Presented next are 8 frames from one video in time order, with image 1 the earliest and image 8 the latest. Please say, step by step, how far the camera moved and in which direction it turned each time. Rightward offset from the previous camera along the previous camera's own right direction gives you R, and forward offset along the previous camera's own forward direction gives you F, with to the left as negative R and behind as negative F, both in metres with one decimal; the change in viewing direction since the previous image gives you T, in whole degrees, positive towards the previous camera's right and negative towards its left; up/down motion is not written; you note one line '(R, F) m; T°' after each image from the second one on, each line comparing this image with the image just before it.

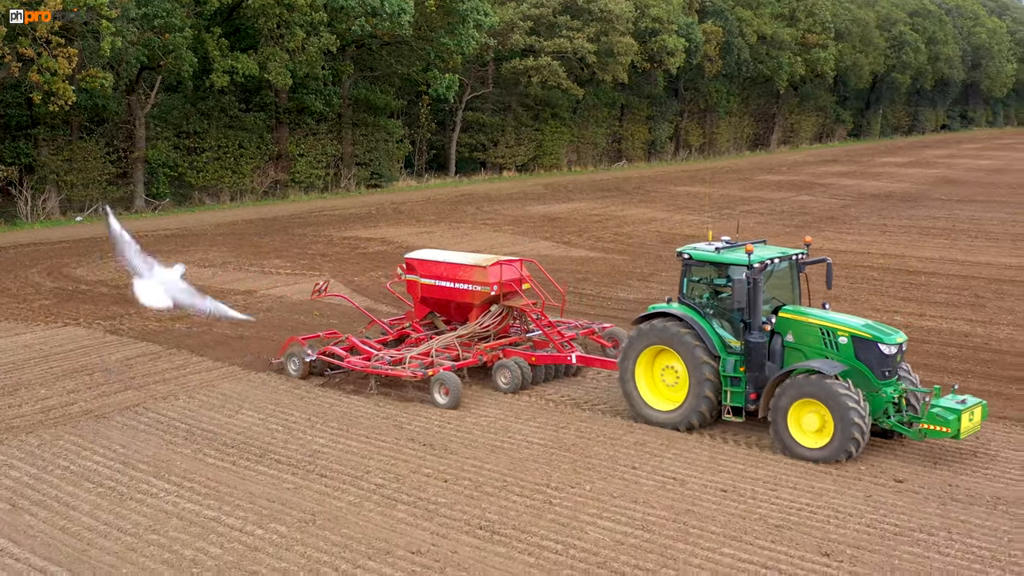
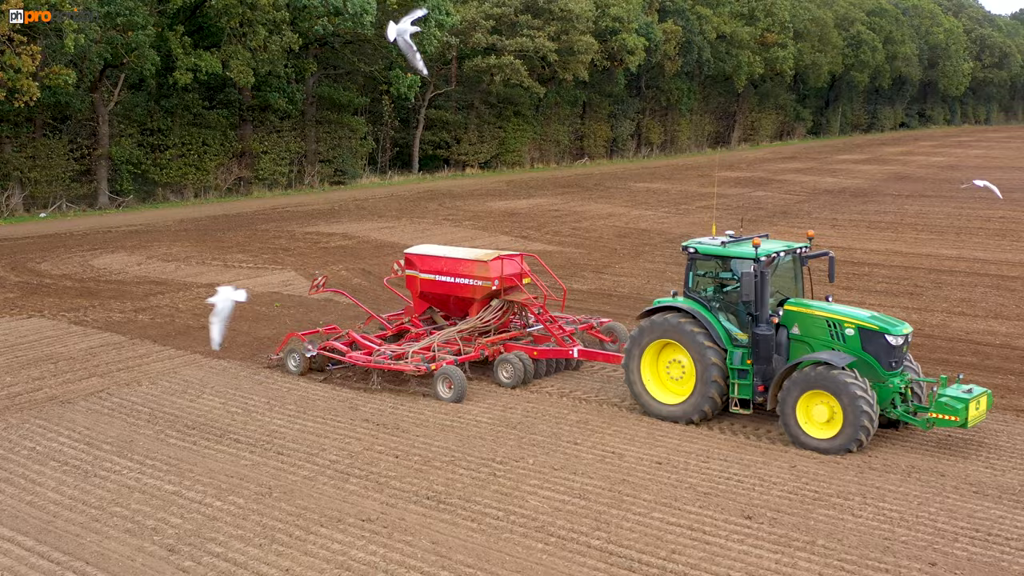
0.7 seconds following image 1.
(+0.2, -0.4) m; +2°
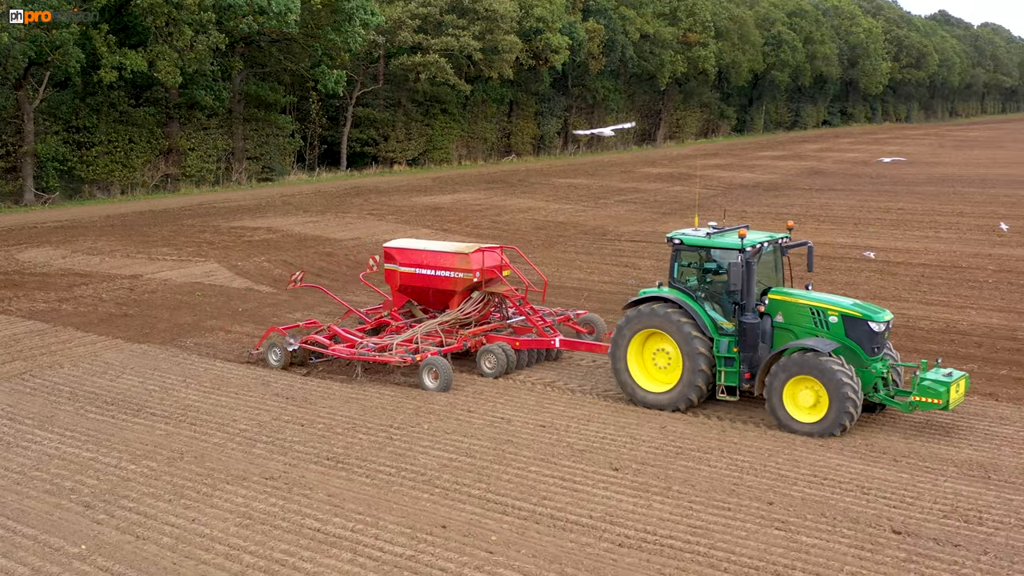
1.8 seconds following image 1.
(+0.3, -0.7) m; +3°
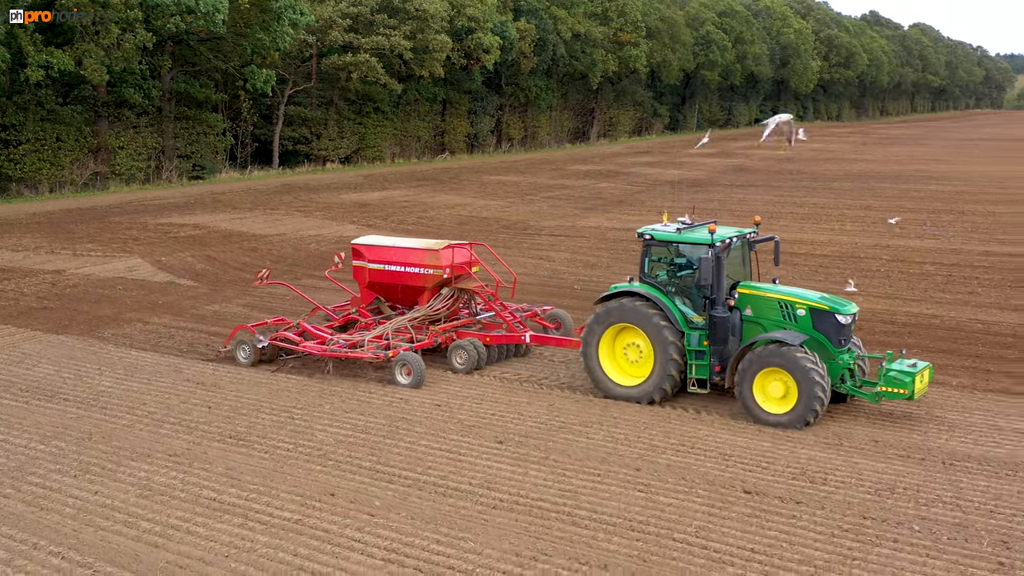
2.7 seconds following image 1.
(+0.4, -0.6) m; +3°
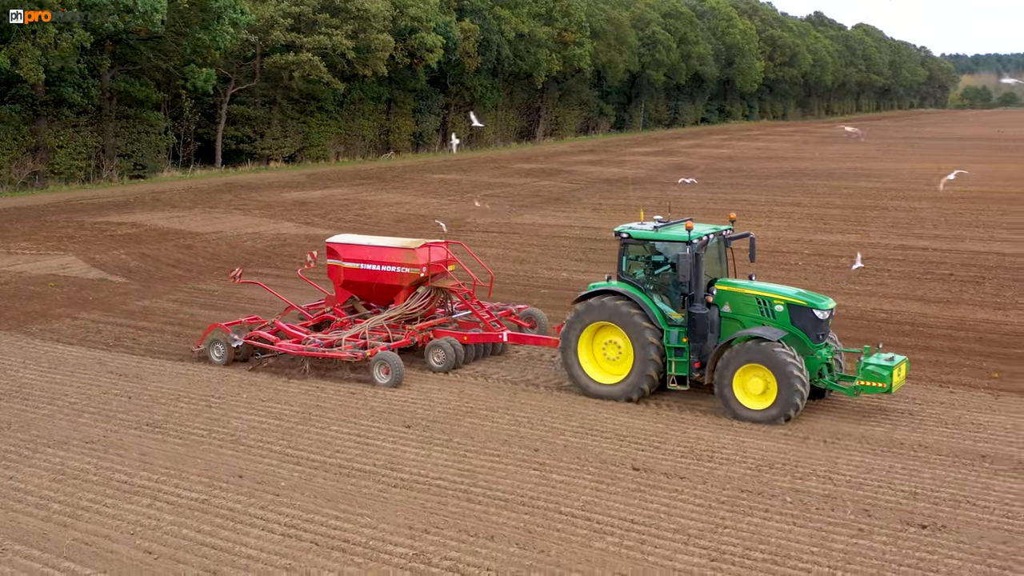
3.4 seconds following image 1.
(+0.4, -0.4) m; +2°
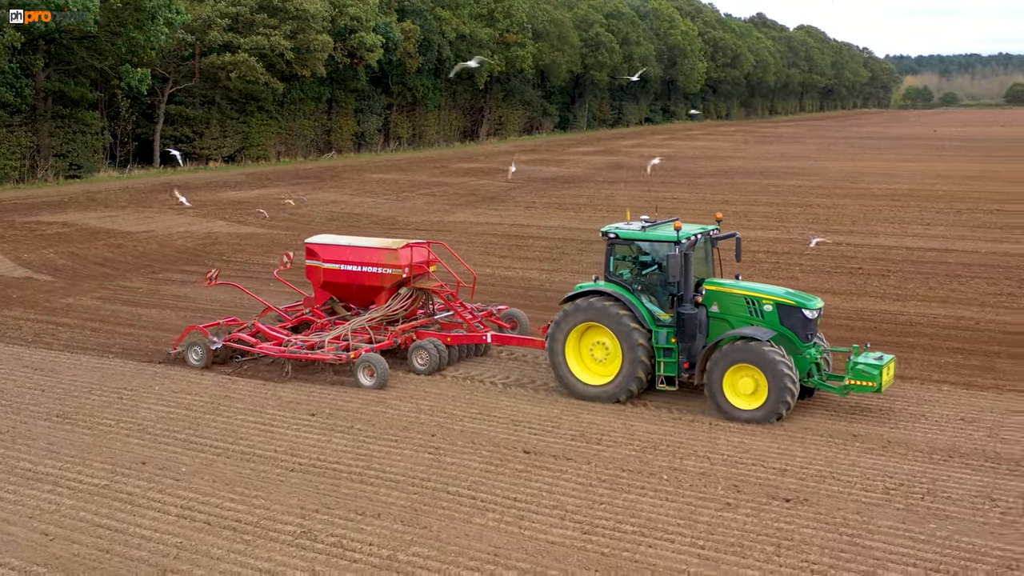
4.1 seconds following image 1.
(+0.4, -0.4) m; +2°
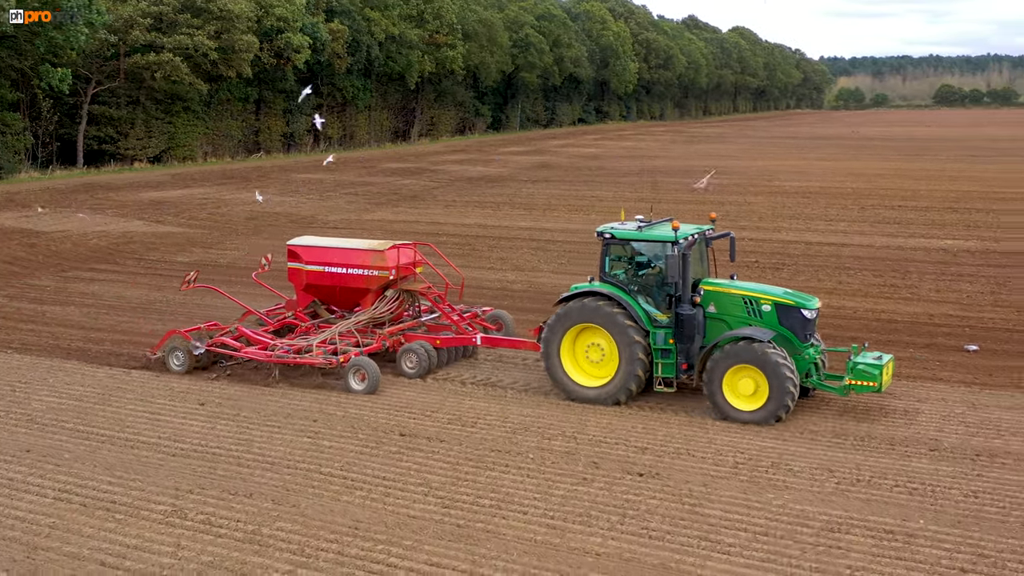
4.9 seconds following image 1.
(+0.5, -0.4) m; +3°
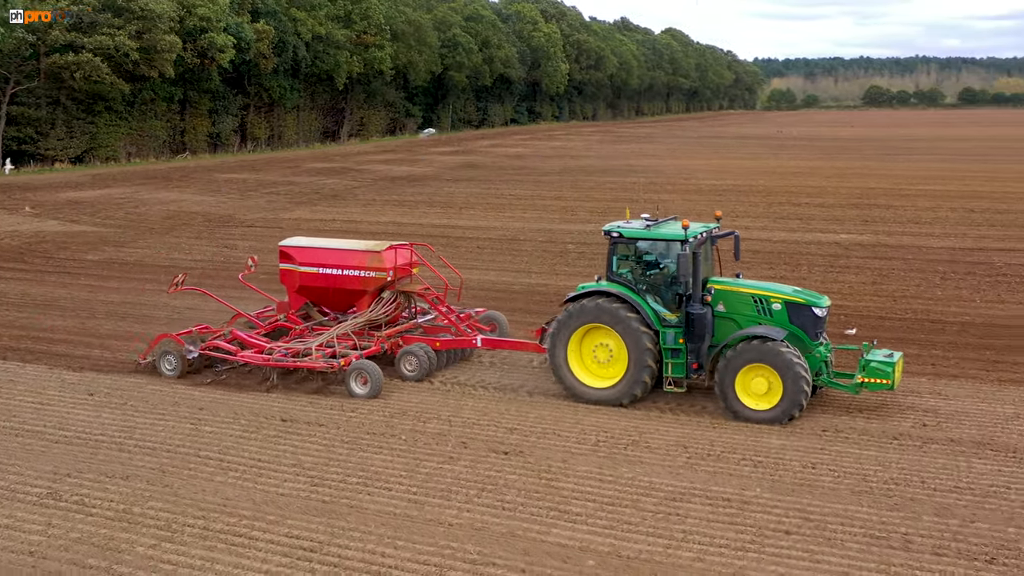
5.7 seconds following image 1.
(+0.5, -0.4) m; +3°
